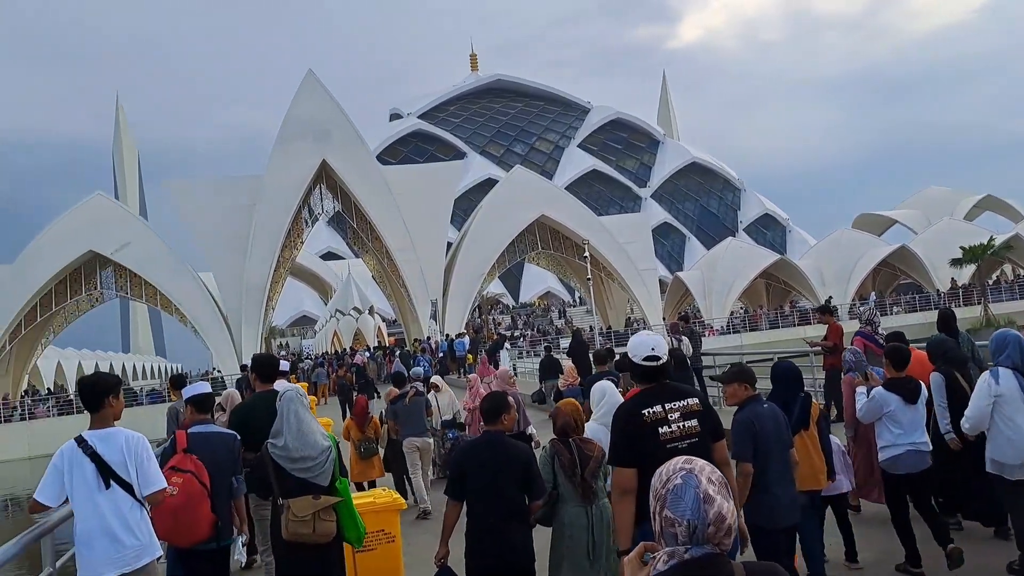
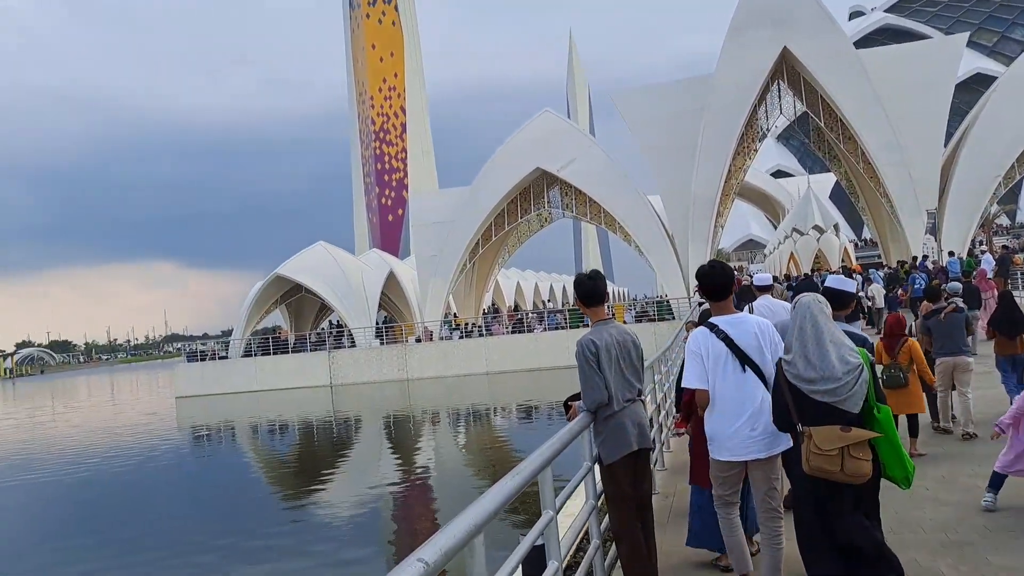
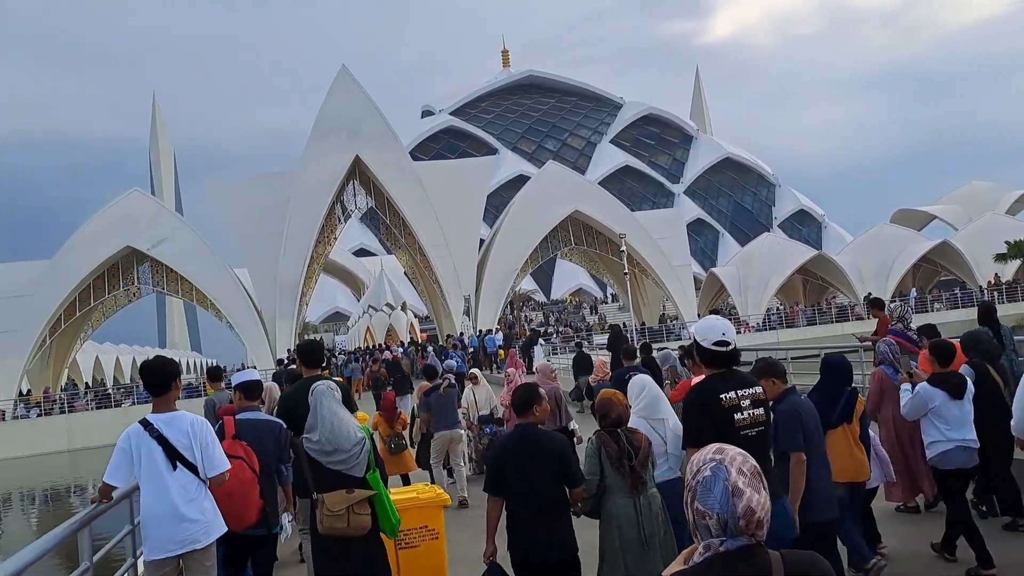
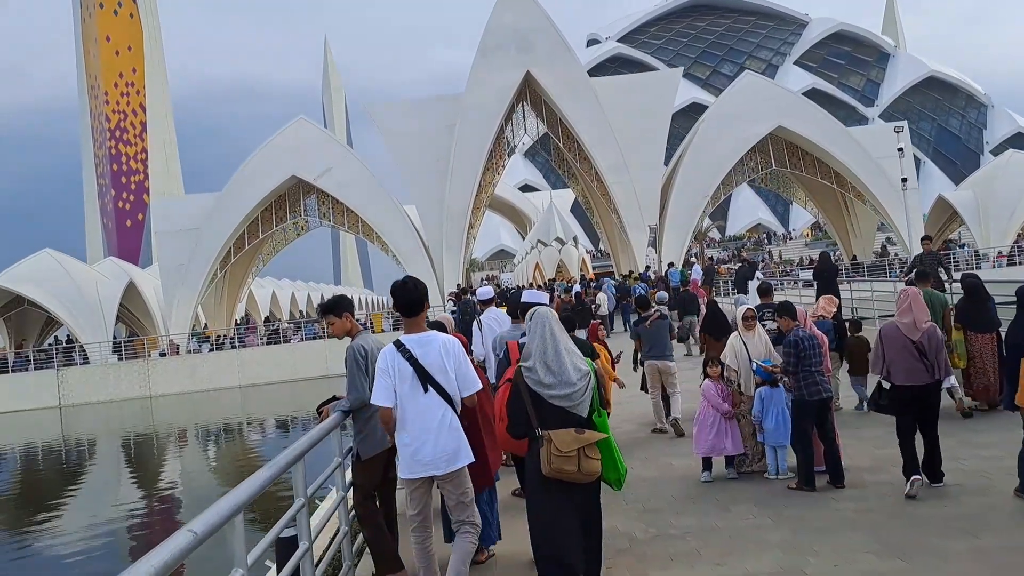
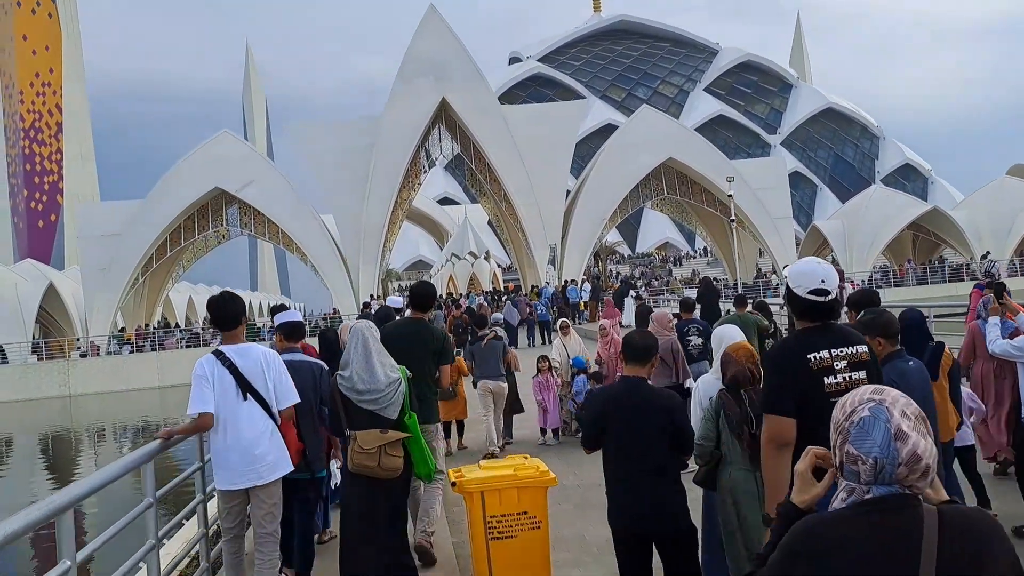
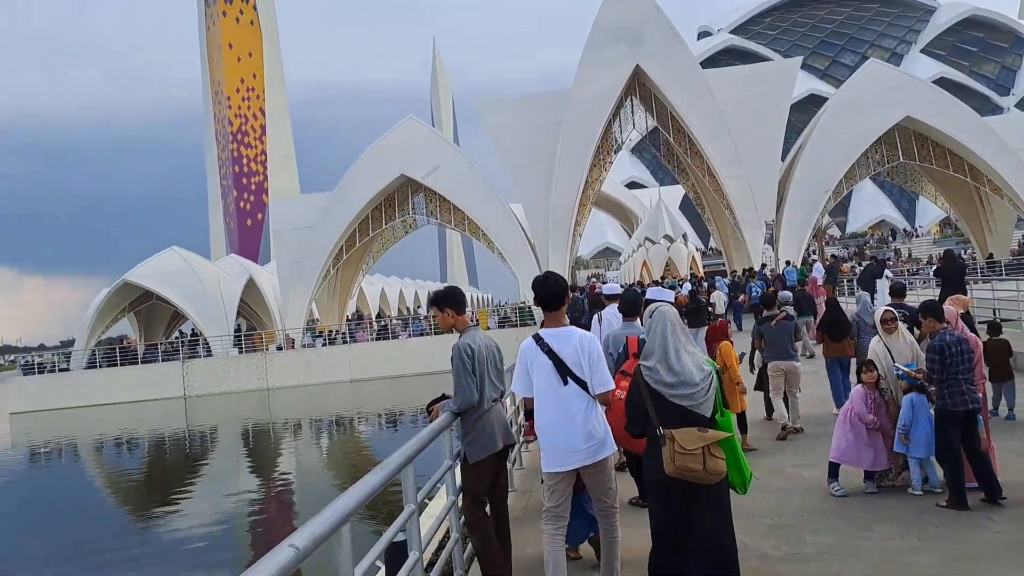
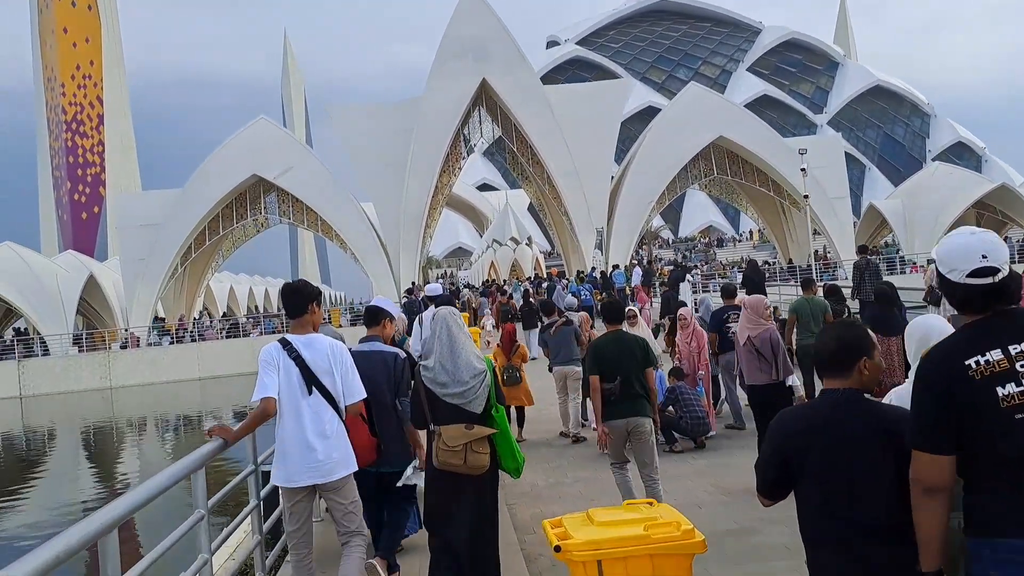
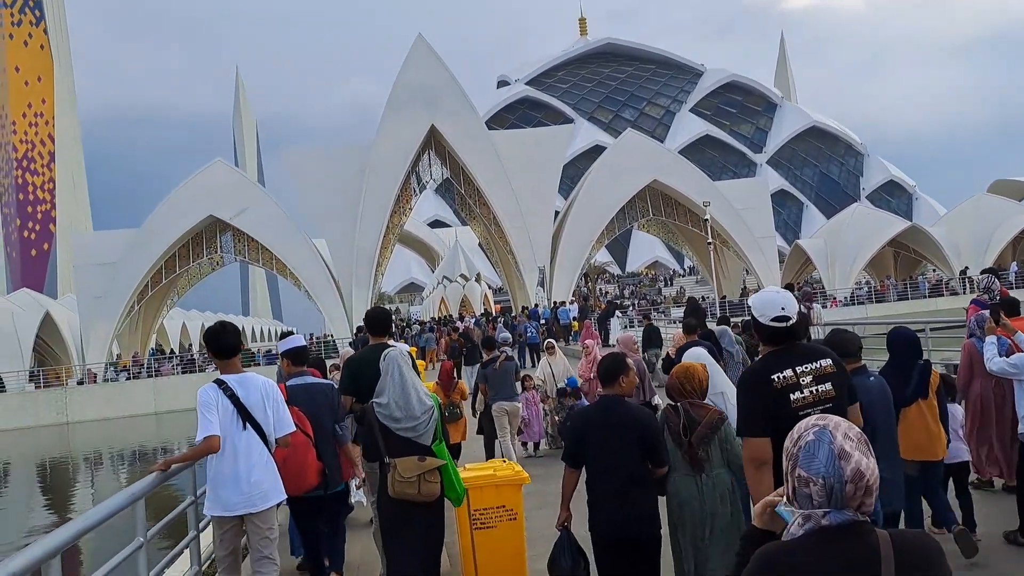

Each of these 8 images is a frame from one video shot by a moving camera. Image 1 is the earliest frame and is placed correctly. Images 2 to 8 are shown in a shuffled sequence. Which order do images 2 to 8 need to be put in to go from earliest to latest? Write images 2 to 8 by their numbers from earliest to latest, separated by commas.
3, 8, 5, 7, 4, 6, 2
